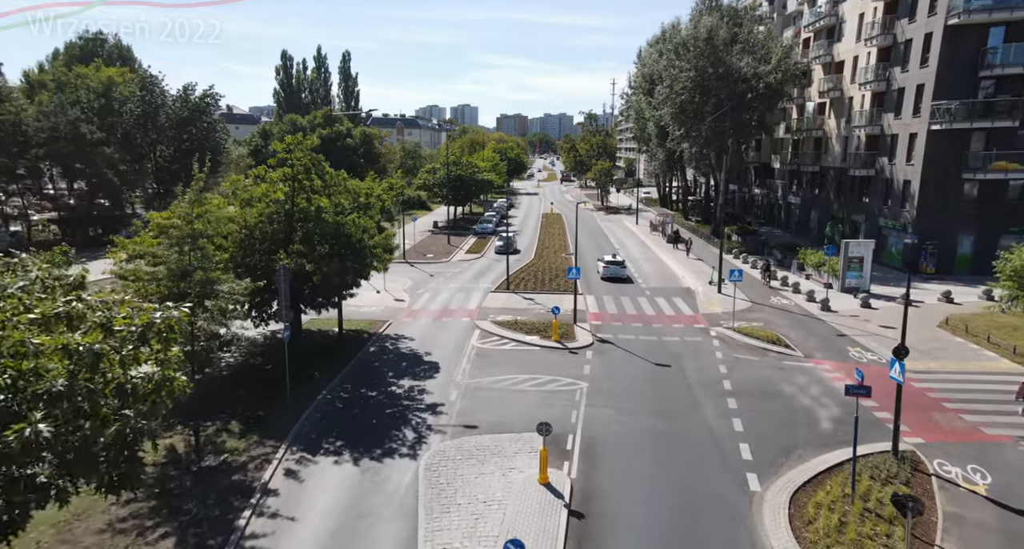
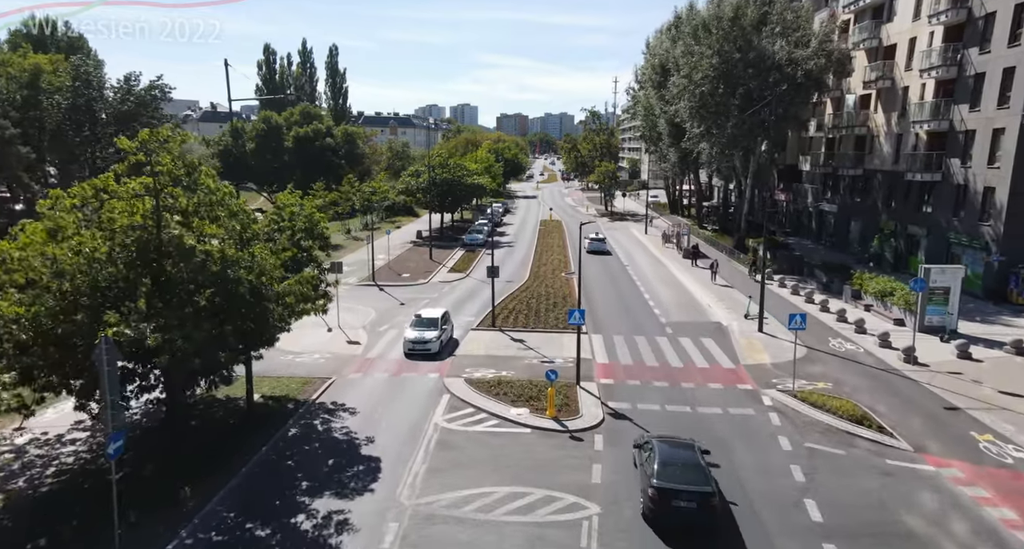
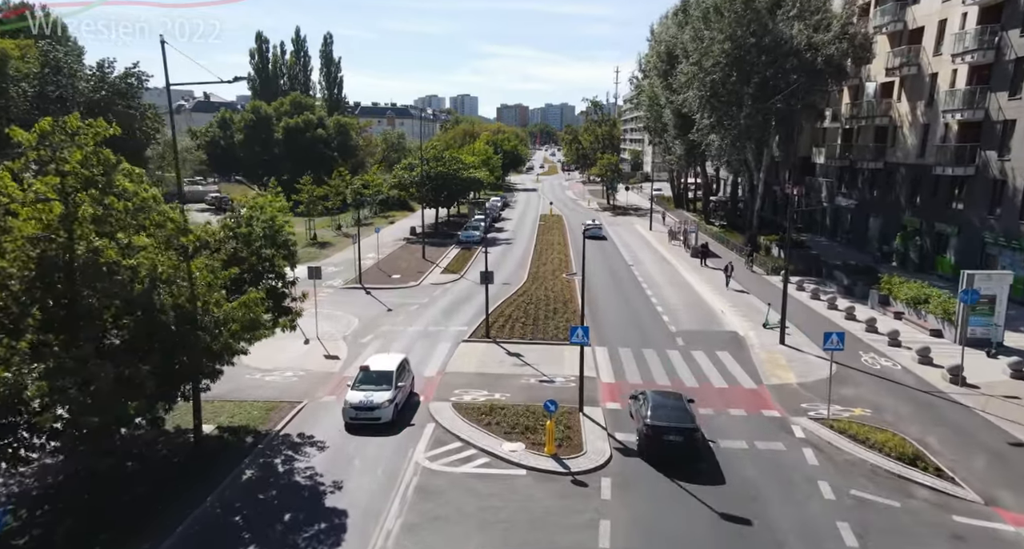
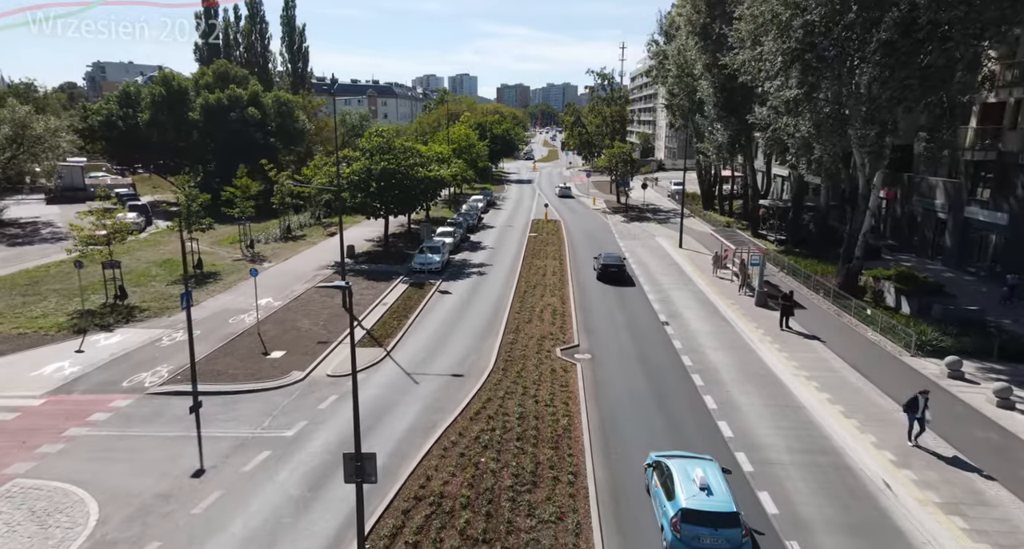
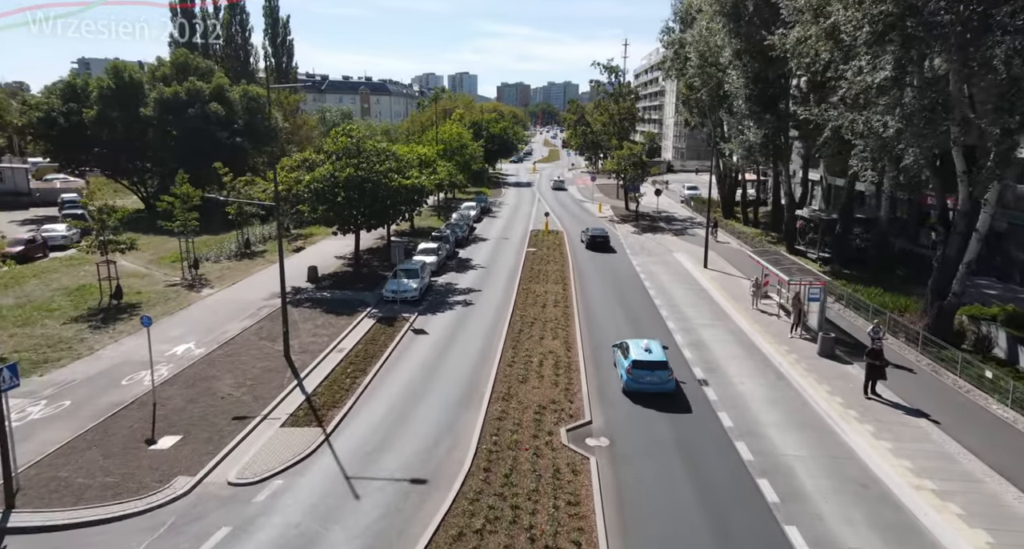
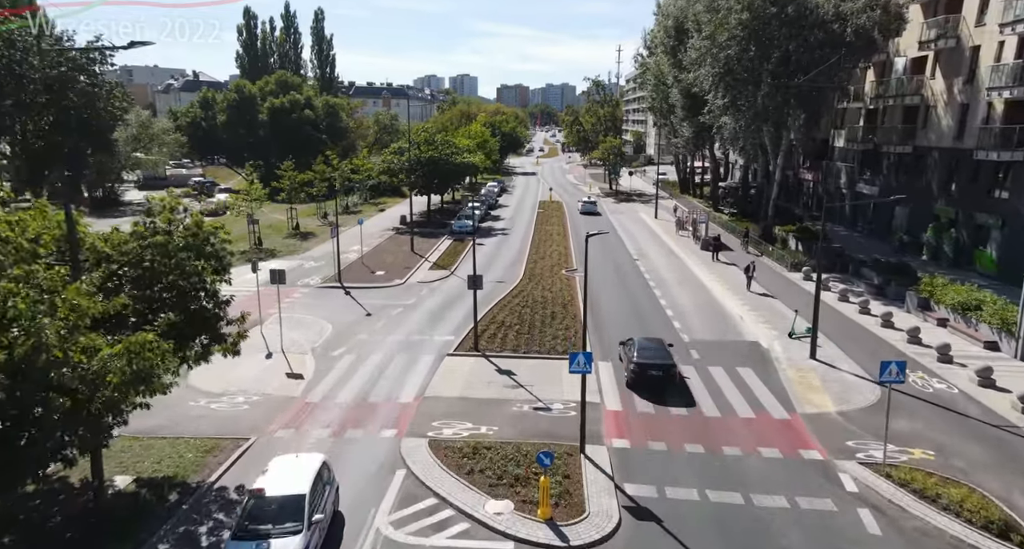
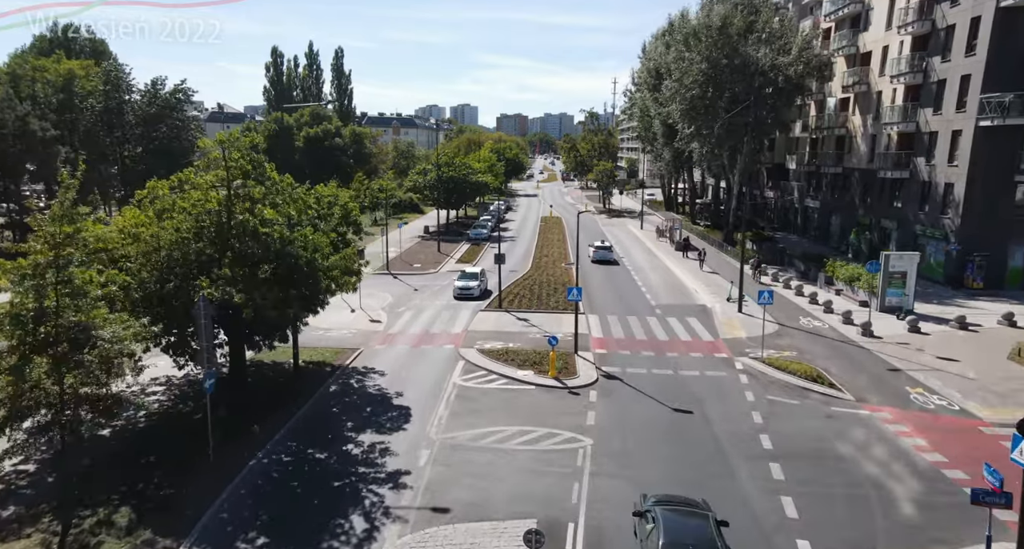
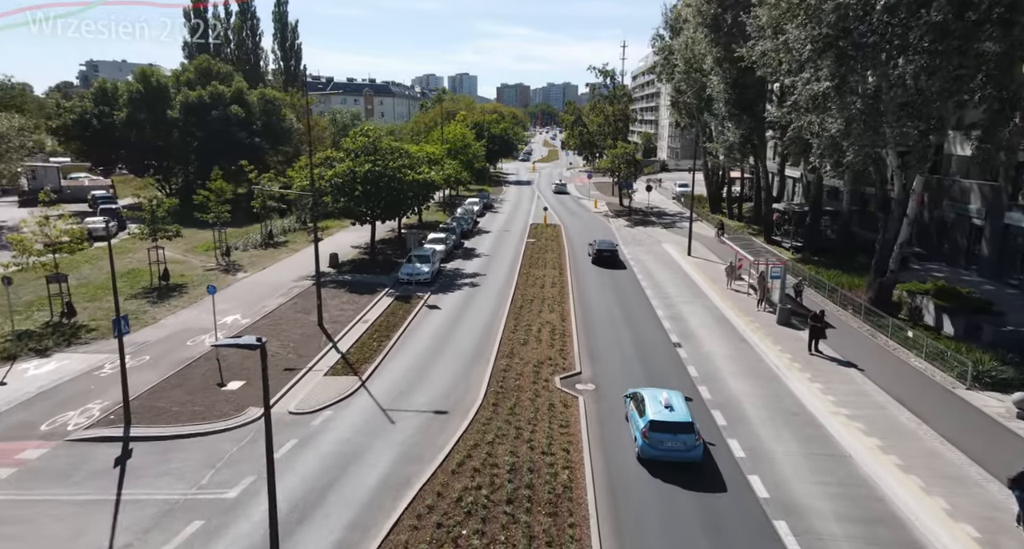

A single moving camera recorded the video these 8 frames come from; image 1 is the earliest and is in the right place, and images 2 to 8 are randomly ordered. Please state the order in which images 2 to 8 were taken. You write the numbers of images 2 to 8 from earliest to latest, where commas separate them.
7, 2, 3, 6, 4, 8, 5
